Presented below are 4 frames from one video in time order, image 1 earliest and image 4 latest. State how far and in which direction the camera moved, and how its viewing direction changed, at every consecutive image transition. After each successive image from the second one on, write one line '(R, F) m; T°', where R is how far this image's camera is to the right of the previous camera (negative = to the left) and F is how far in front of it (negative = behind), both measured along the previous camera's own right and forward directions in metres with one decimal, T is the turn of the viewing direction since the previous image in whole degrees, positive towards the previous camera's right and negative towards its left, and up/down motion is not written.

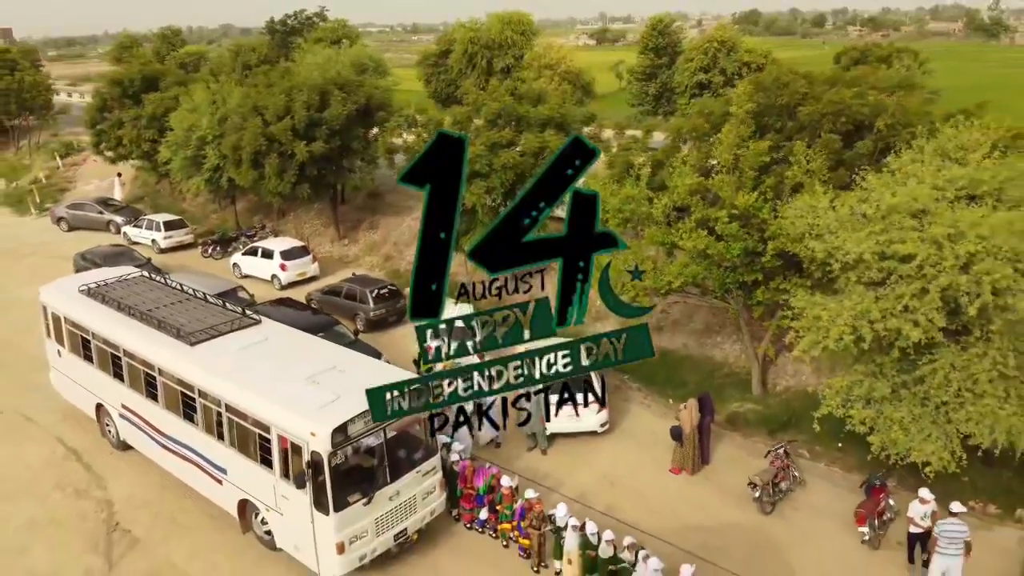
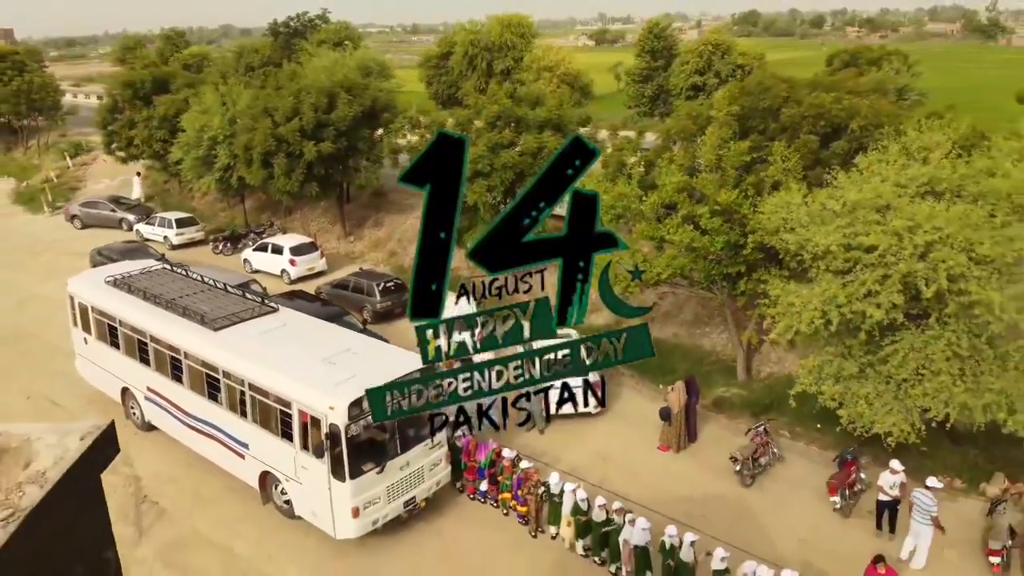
(0.0, -0.8) m; 0°
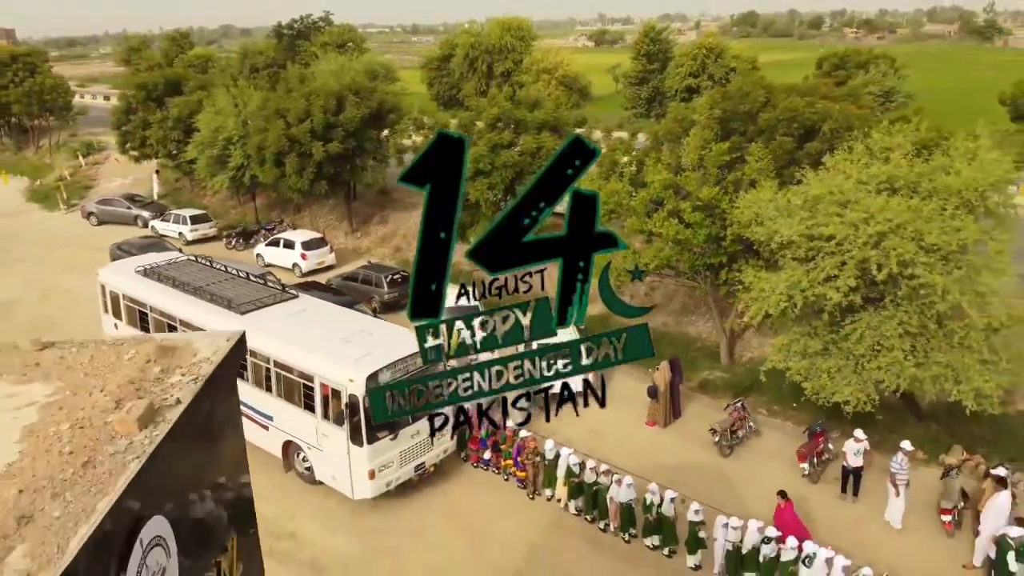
(0.0, -1.0) m; 0°
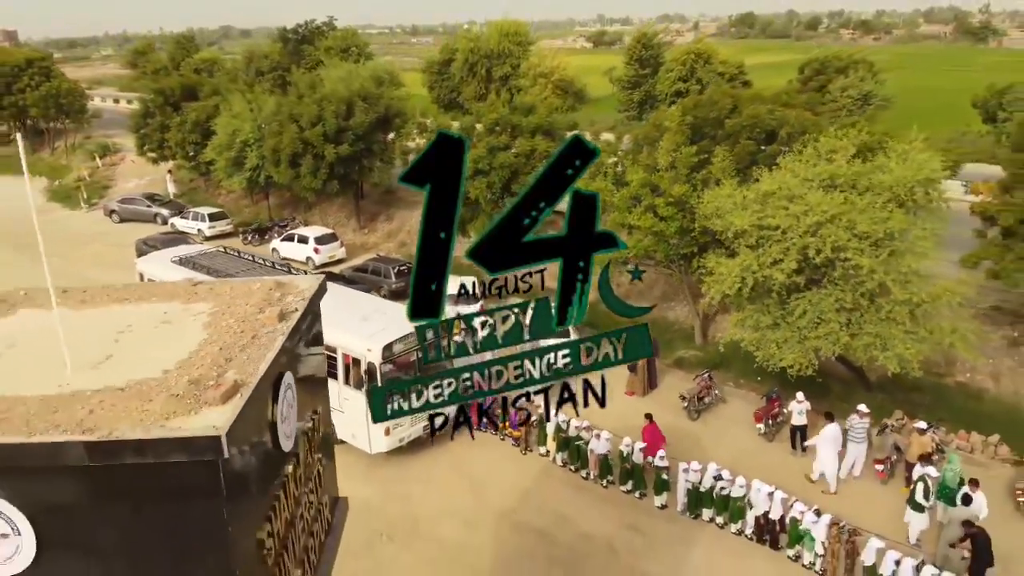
(+0.1, -1.7) m; 0°
